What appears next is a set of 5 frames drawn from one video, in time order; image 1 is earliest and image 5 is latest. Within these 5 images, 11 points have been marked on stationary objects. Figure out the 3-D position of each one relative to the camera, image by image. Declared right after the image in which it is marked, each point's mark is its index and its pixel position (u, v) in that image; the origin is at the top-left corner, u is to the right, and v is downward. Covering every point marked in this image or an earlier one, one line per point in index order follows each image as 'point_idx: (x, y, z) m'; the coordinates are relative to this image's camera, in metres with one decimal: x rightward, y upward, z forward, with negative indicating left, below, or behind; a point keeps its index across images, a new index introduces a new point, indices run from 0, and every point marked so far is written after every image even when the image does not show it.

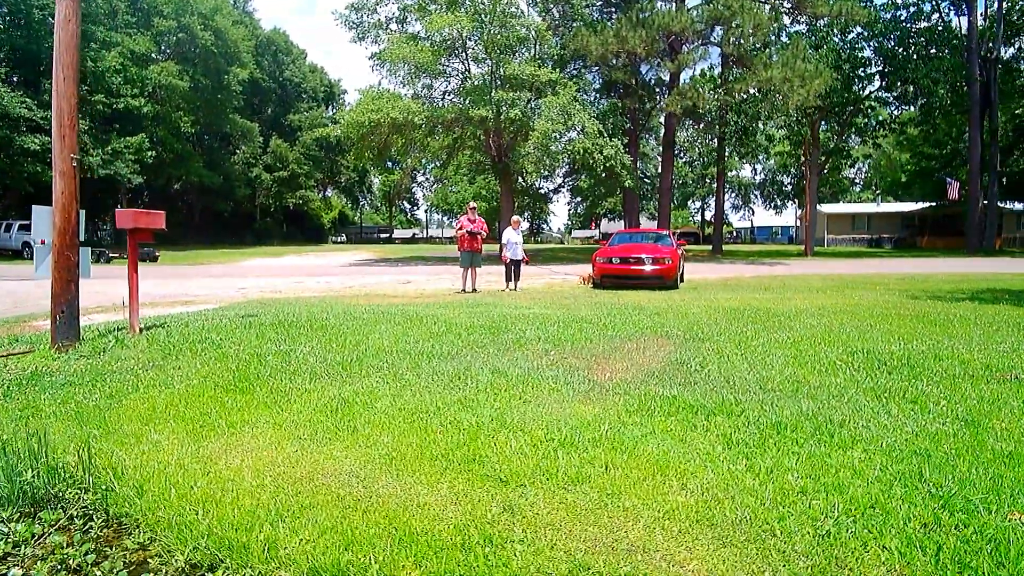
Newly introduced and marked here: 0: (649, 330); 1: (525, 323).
0: (+1.8, -0.5, +7.3) m
1: (+0.2, -0.5, +7.8) m
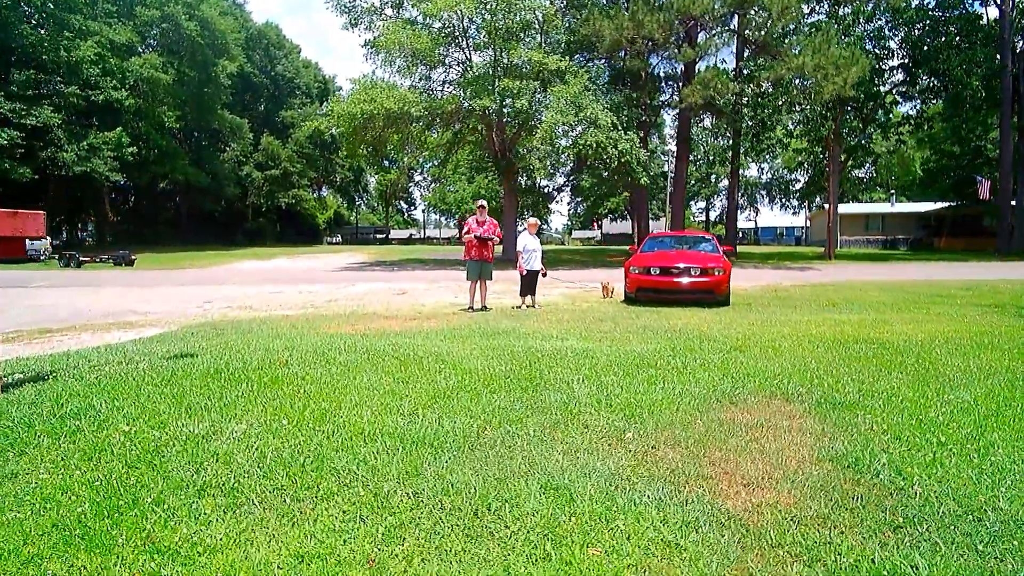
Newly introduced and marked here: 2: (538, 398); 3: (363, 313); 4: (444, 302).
0: (+2.1, -0.8, +5.1) m
1: (+0.5, -0.8, +5.6) m
2: (+0.2, -0.9, +4.5) m
3: (-2.6, -0.4, +10.2) m
4: (-1.4, -0.3, +12.1) m
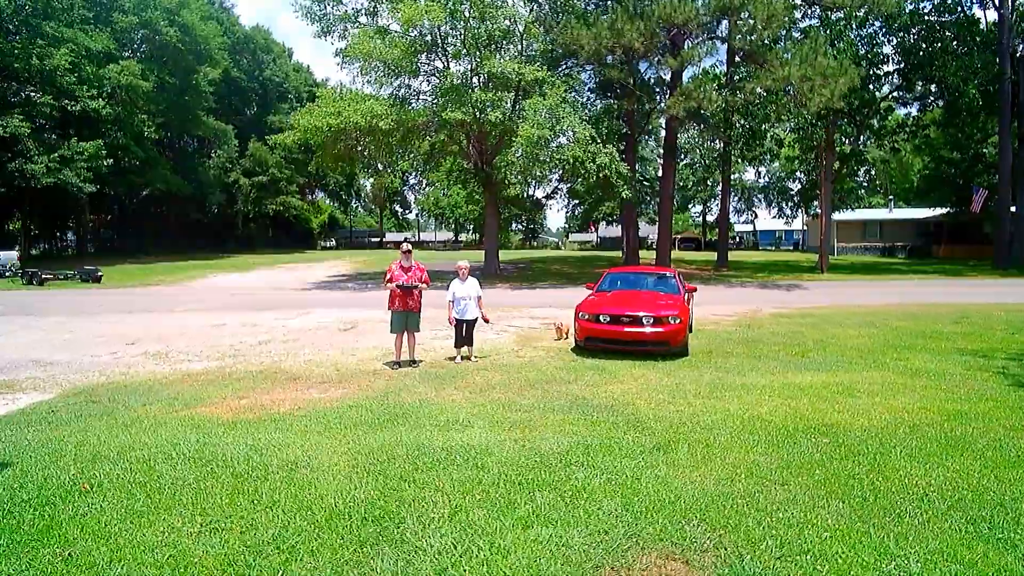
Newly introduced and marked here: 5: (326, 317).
0: (+1.0, -1.7, +4.1) m
1: (-0.6, -1.6, +4.6) m
2: (-0.9, -1.7, +3.5) m
3: (-3.7, -1.3, +9.2) m
4: (-2.5, -1.1, +11.1) m
5: (-5.2, -0.8, +15.8) m
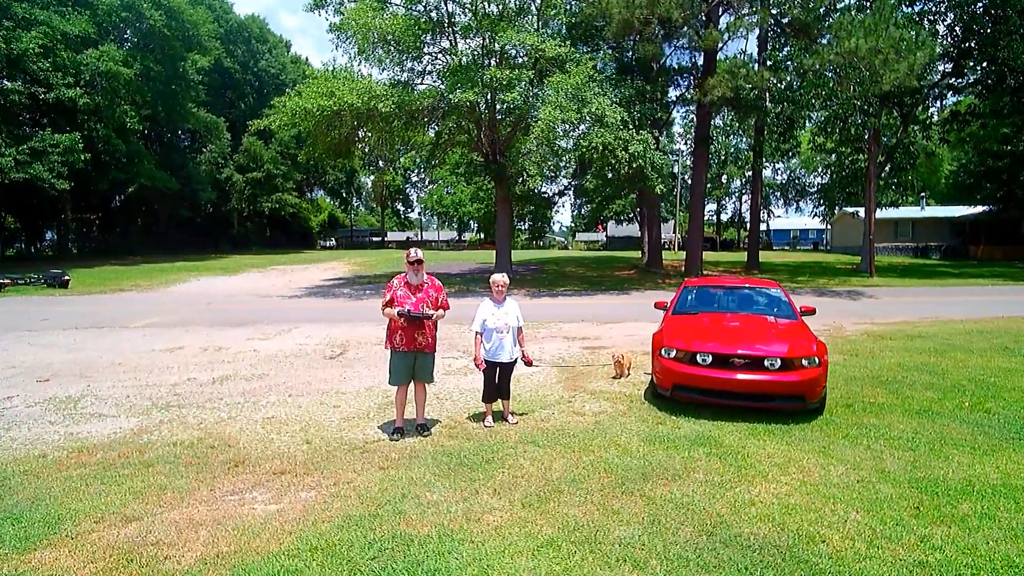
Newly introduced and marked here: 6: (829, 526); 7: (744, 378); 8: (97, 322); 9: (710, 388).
0: (+1.6, -2.0, +1.0) m
1: (0.0, -1.9, +1.5) m
2: (-0.3, -2.0, +0.5) m
3: (-3.1, -1.6, +6.1) m
4: (-1.9, -1.4, +8.0) m
5: (-4.5, -1.1, +12.8) m
6: (+2.2, -1.7, +4.0) m
7: (+2.6, -1.0, +6.4) m
8: (-11.2, -0.9, +15.4) m
9: (+2.2, -1.1, +6.5) m
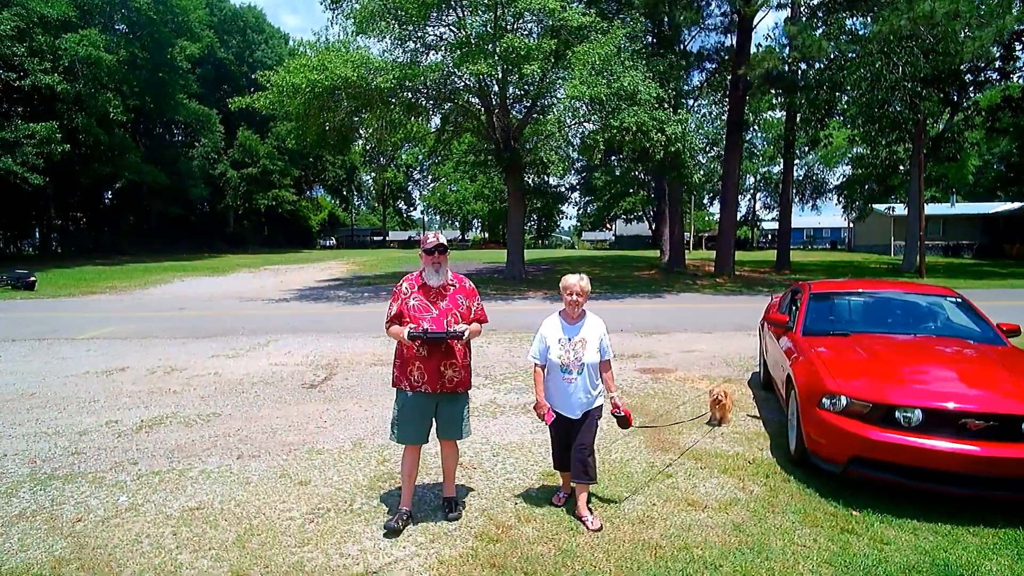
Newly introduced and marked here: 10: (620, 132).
0: (+2.1, -2.1, -1.6) m
1: (+0.5, -2.0, -1.0) m
2: (+0.2, -2.1, -2.1) m
3: (-2.6, -1.7, +3.6) m
4: (-1.4, -1.5, +5.5) m
5: (-4.0, -1.2, +10.2) m
6: (+2.7, -1.8, +1.5) m
7: (+3.1, -1.1, +3.8) m
8: (-10.6, -1.0, +12.9) m
9: (+2.8, -1.2, +3.9) m
10: (+3.6, +5.3, +19.6) m
